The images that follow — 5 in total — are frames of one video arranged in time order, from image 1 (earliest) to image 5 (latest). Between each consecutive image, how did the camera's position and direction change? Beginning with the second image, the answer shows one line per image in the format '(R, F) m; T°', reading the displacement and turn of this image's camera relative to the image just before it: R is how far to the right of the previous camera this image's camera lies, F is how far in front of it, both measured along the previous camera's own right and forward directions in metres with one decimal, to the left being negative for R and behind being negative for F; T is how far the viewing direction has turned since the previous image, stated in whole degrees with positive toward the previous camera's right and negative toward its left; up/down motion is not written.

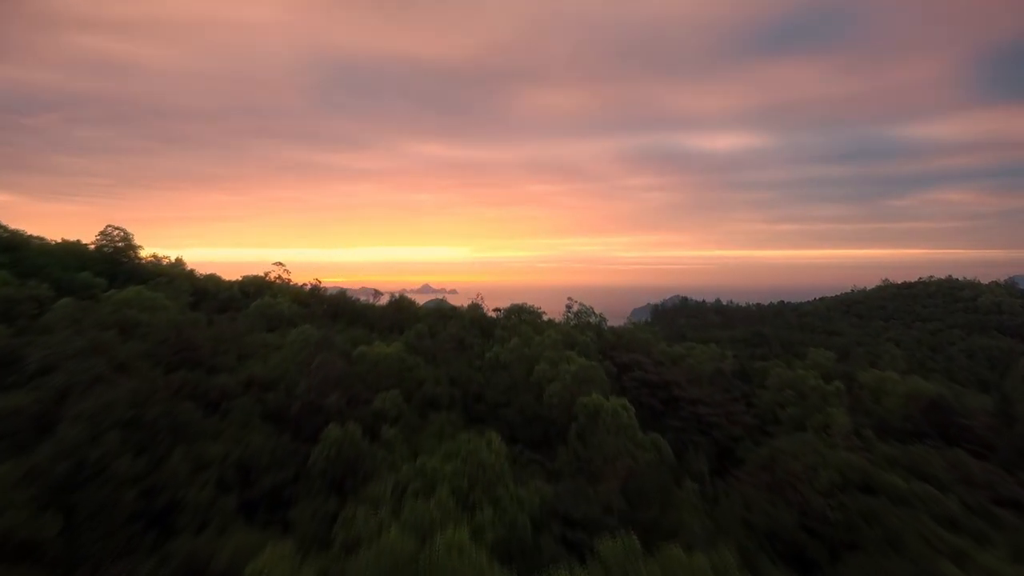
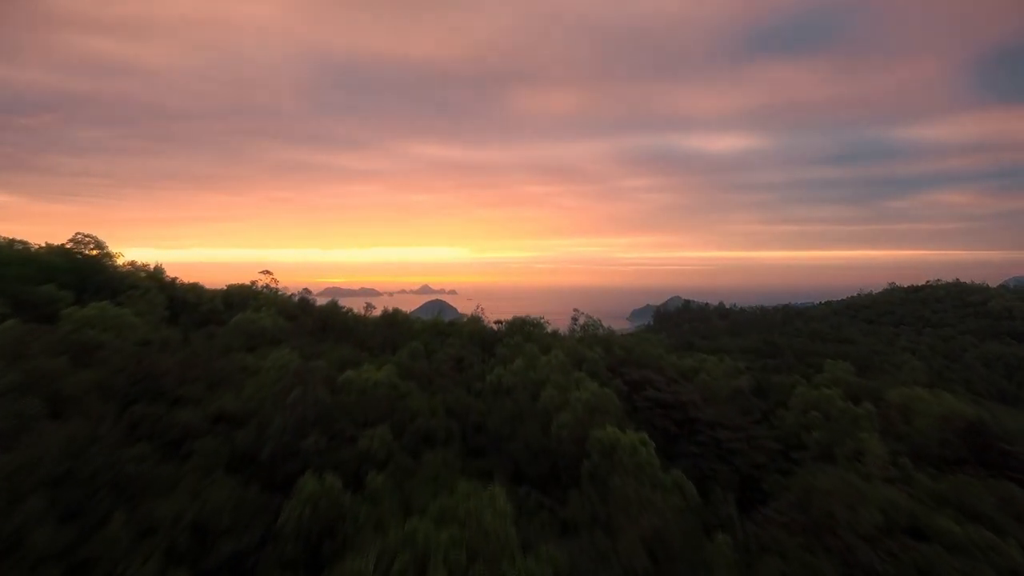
(-0.1, +1.1) m; 0°
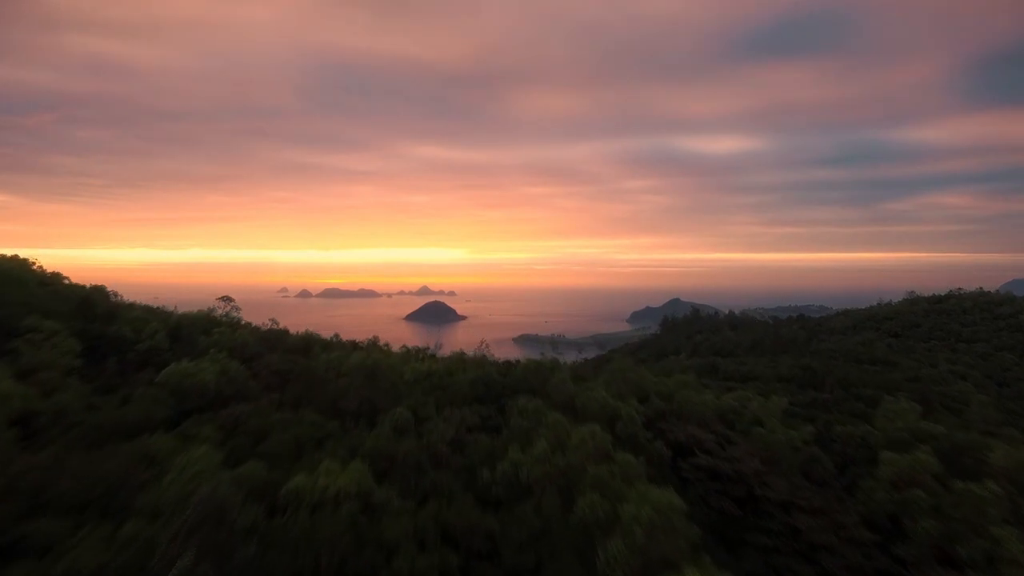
(-0.3, +3.1) m; 0°
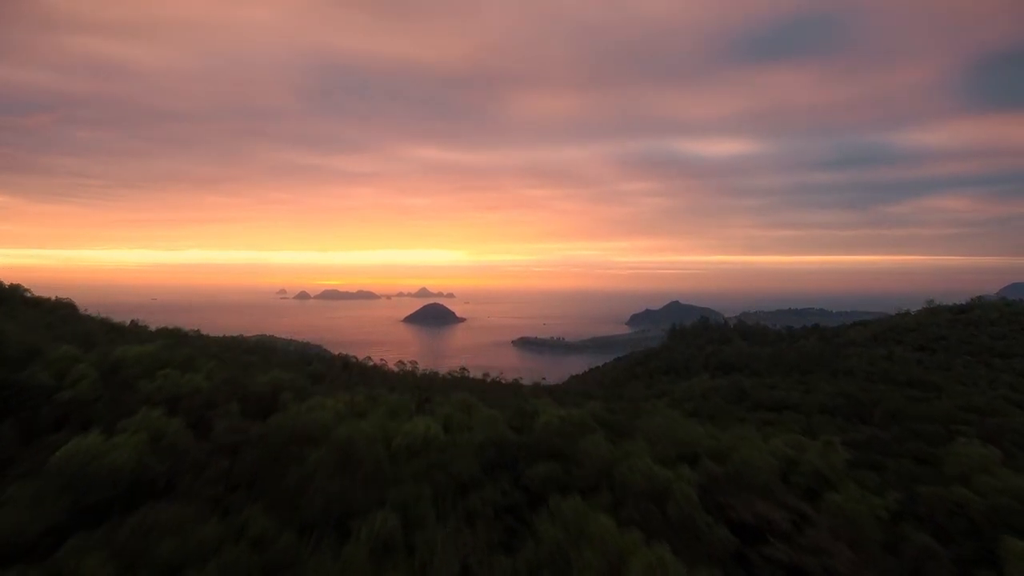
(-0.3, +2.6) m; 0°
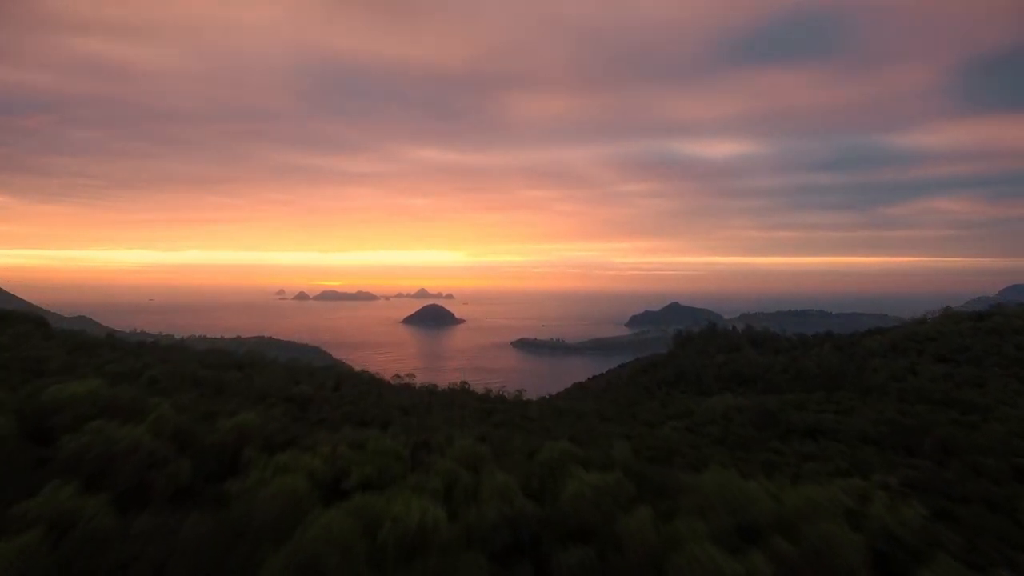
(-0.2, +2.2) m; 0°
